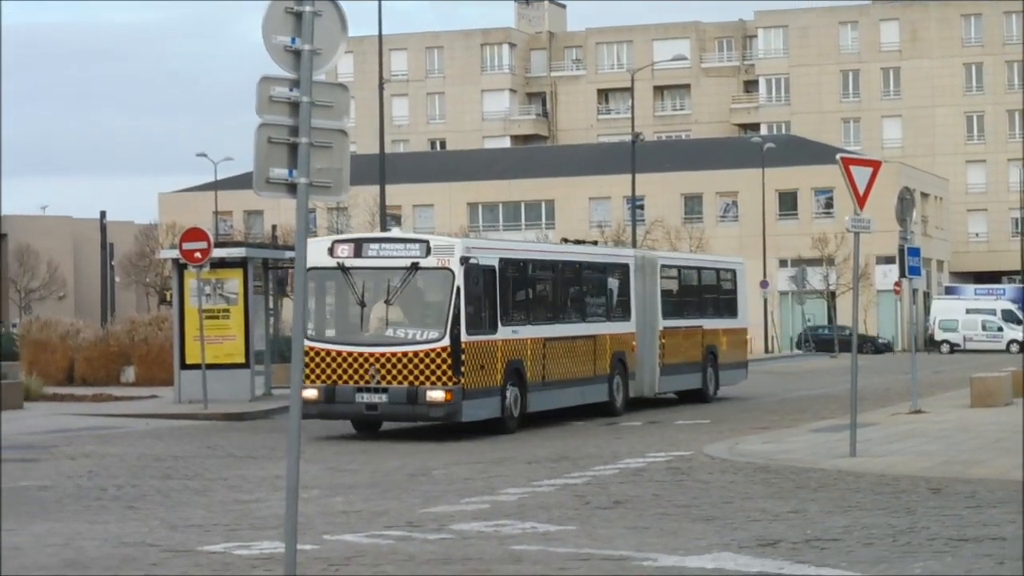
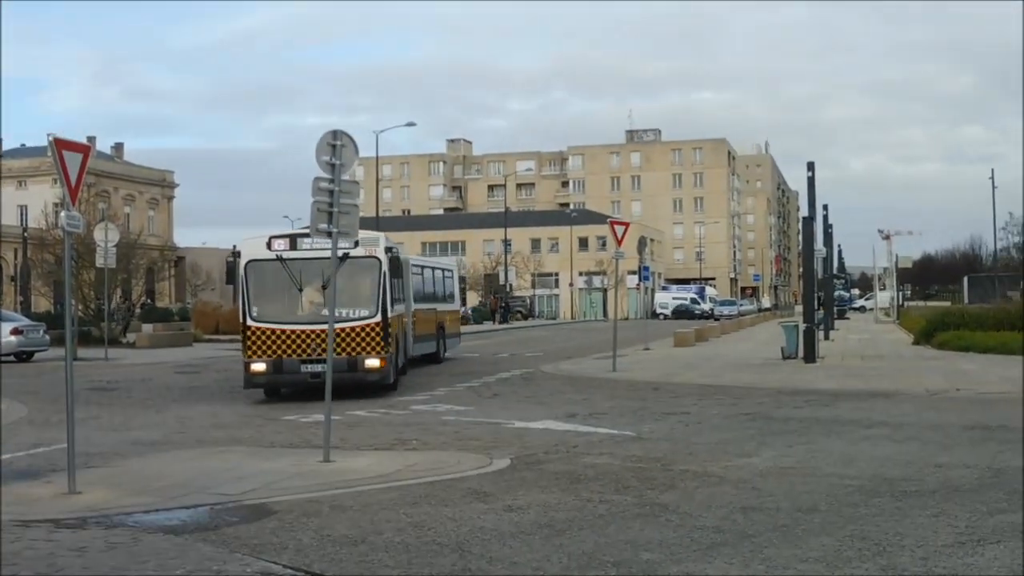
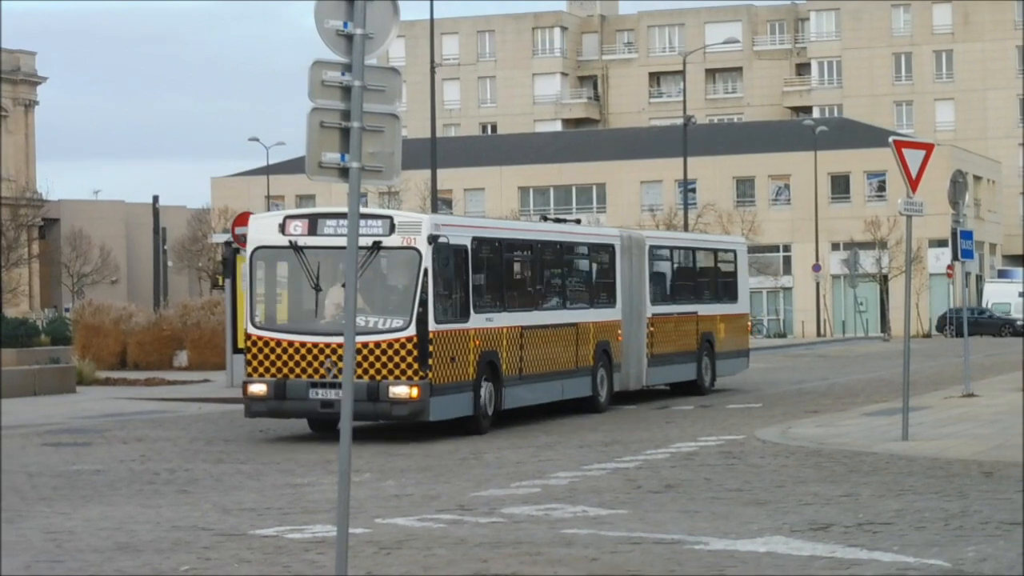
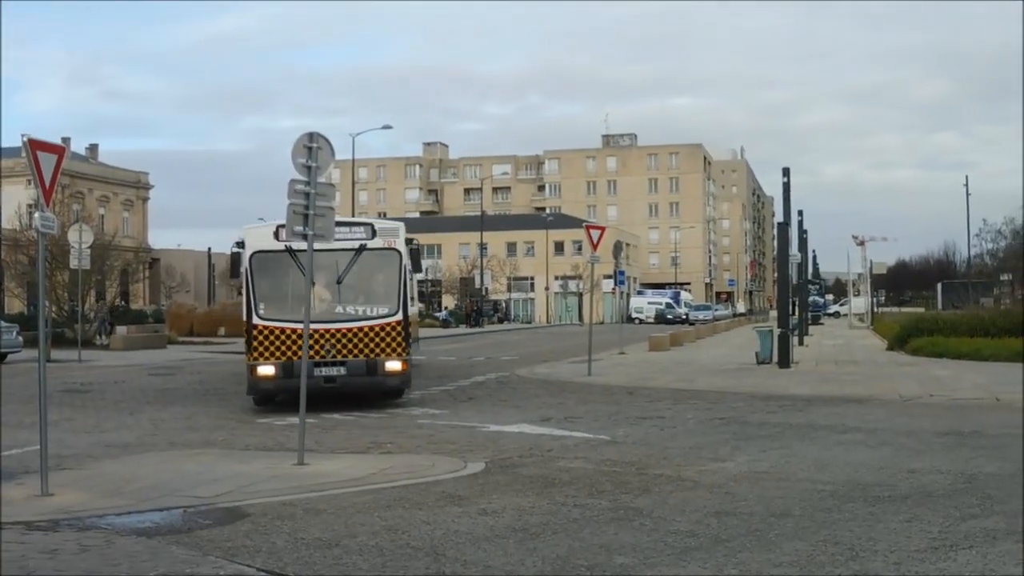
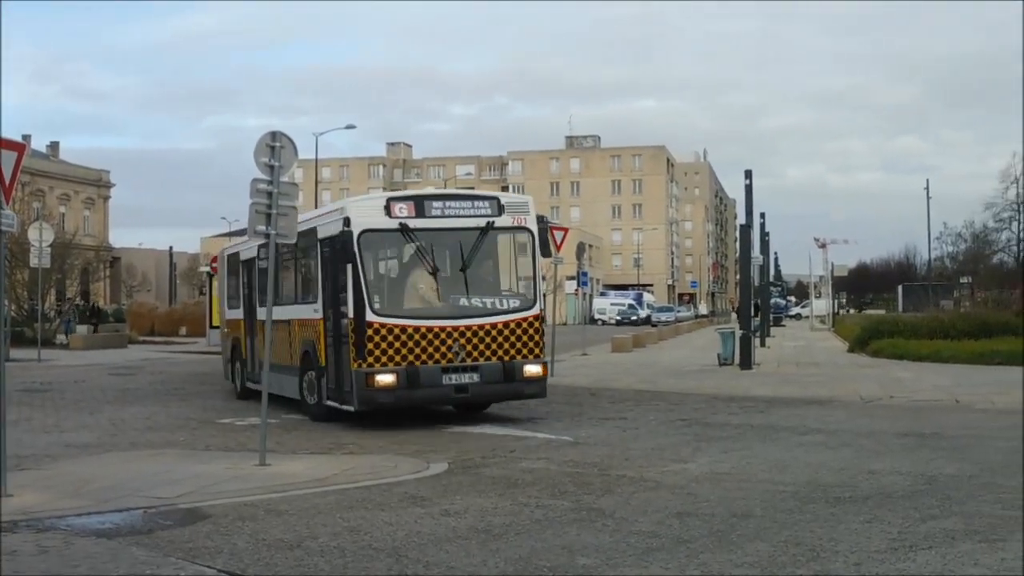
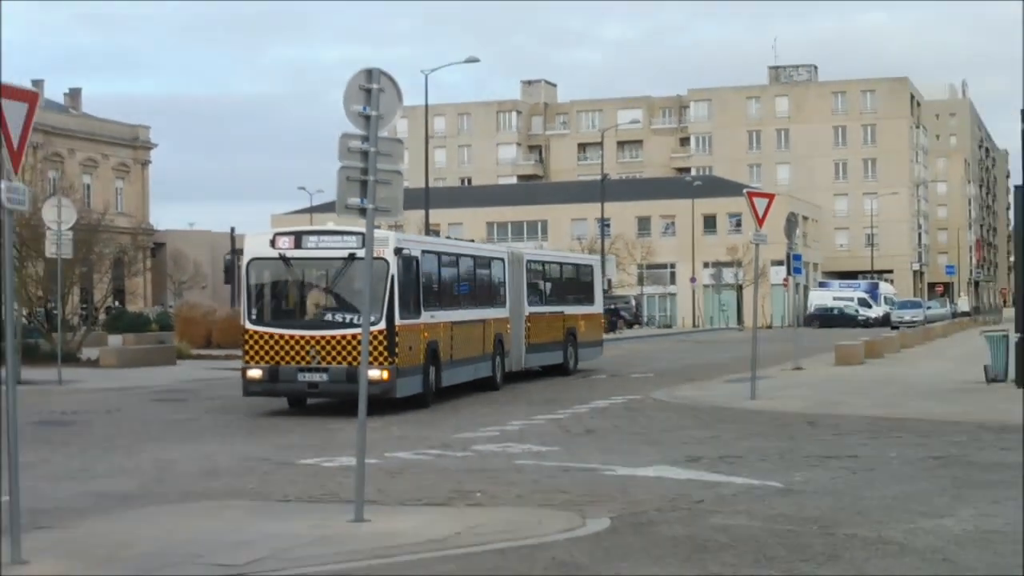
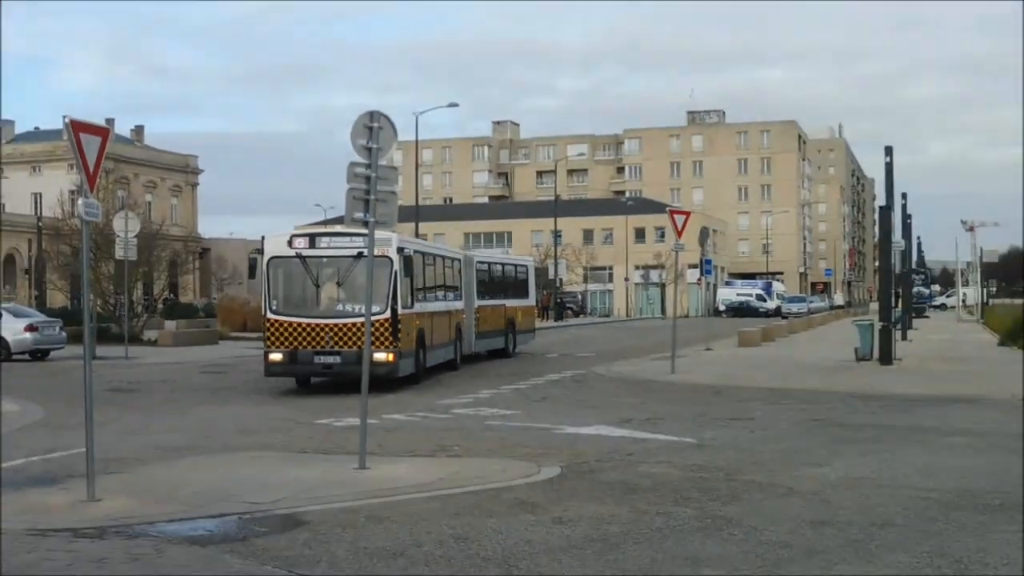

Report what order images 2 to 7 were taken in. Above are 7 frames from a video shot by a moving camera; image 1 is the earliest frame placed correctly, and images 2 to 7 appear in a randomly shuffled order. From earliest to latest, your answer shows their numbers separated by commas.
3, 6, 7, 2, 4, 5
